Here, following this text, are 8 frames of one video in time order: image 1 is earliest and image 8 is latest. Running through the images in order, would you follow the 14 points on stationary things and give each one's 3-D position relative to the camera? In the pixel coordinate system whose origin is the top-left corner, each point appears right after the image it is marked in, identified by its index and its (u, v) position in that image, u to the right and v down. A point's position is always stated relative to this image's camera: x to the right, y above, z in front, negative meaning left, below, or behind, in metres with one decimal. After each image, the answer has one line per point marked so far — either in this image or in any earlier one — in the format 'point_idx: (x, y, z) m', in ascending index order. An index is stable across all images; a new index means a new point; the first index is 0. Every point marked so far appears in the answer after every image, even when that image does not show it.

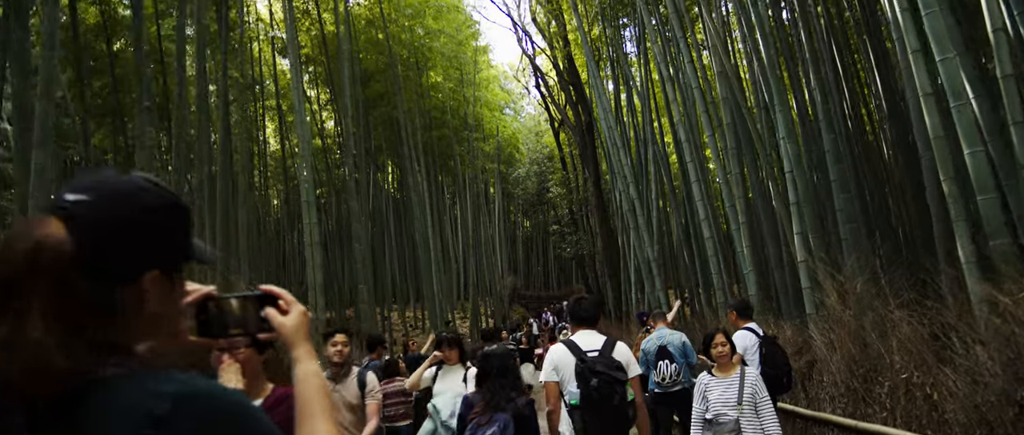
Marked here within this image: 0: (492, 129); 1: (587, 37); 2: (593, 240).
0: (-0.4, +1.6, +12.6) m
1: (+0.7, +1.8, +6.8) m
2: (+1.2, -0.3, +10.0) m
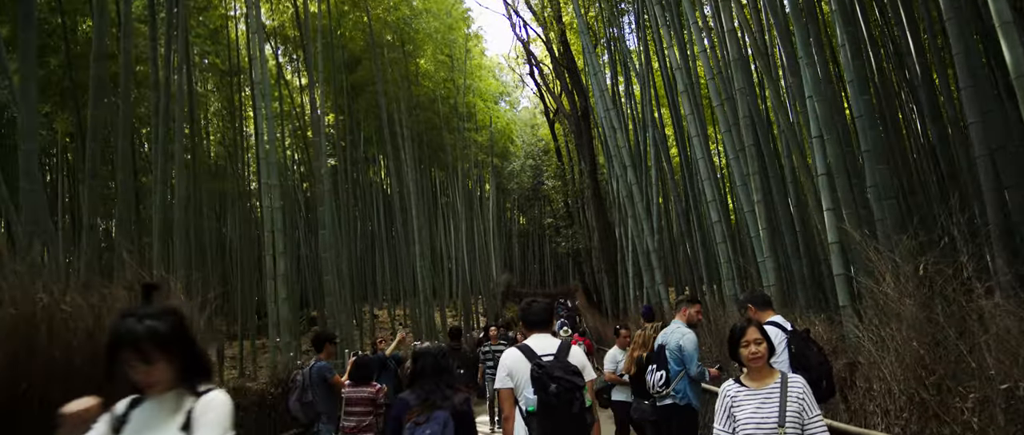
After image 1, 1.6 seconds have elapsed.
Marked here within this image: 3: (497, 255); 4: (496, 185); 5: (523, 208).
0: (-0.5, +1.7, +12.1) m
1: (+0.6, +1.8, +6.4) m
2: (+1.1, -0.2, +9.5) m
3: (-0.3, -0.8, +13.9) m
4: (-0.3, +0.7, +14.7) m
5: (+0.3, +0.2, +16.0) m
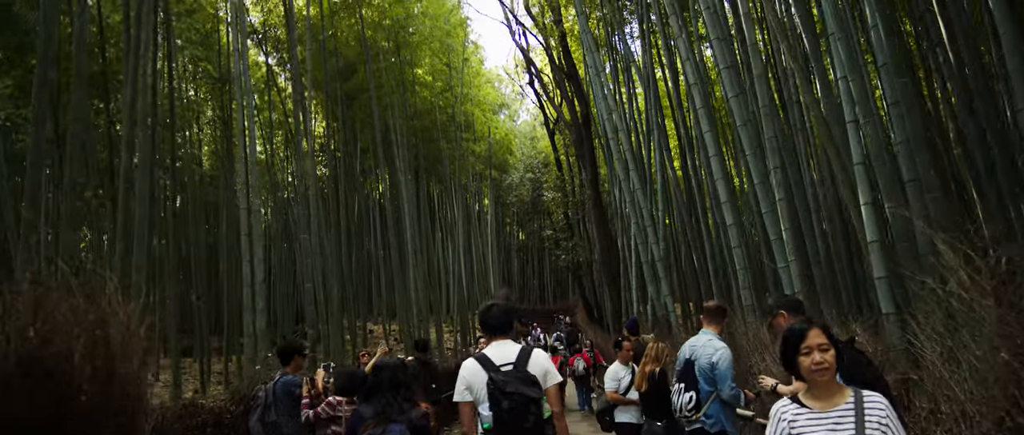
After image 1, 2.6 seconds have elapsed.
0: (-0.5, +1.5, +11.9) m
1: (+0.6, +1.8, +6.1) m
2: (+1.0, -0.4, +9.2) m
3: (-0.3, -1.0, +13.6) m
4: (-0.4, +0.4, +14.4) m
5: (+0.2, -0.1, +15.7) m
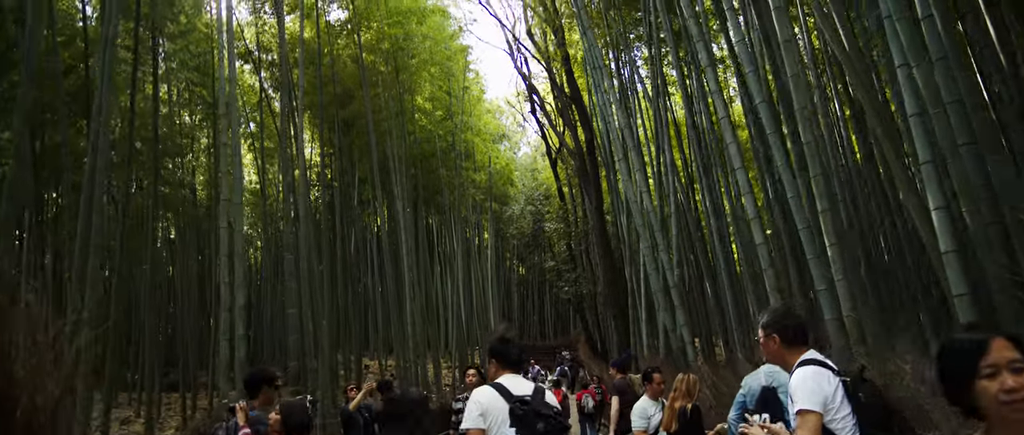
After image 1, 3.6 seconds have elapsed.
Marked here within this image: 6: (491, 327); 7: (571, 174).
0: (-0.5, +0.9, +11.7) m
1: (+0.7, +1.5, +5.9) m
2: (+1.1, -0.8, +8.9) m
3: (-0.3, -1.6, +13.3) m
4: (-0.3, -0.3, +14.1) m
5: (+0.2, -0.8, +15.4) m
6: (-0.4, -1.9, +12.2) m
7: (+0.8, +0.6, +9.6) m
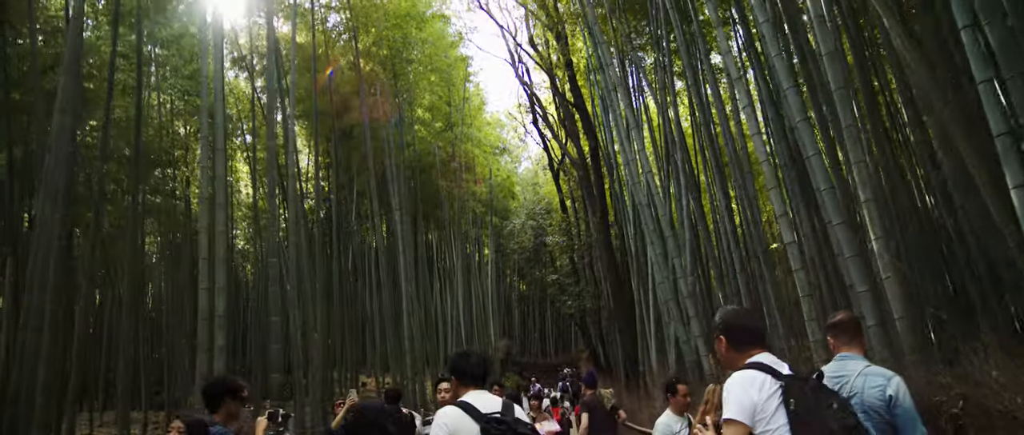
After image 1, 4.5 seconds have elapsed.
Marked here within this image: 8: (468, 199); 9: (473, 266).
0: (-0.4, +0.7, +11.4) m
1: (+0.7, +1.4, +5.7) m
2: (+1.1, -0.9, +8.6) m
3: (-0.3, -1.9, +13.0) m
4: (-0.3, -0.5, +13.9) m
5: (+0.3, -1.2, +15.1) m
6: (-0.4, -2.2, +11.9) m
7: (+0.8, +0.4, +9.4) m
8: (-0.7, +0.3, +10.7) m
9: (-0.6, -0.8, +11.1) m
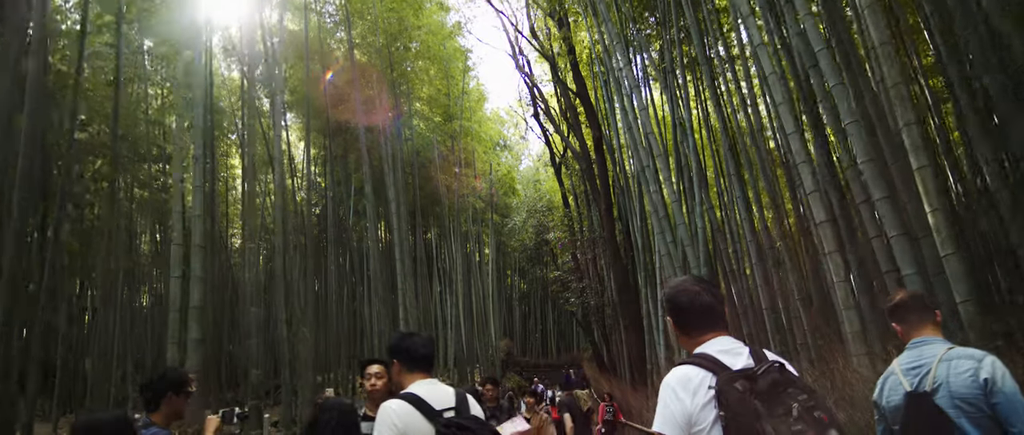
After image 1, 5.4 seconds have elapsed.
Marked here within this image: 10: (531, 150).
0: (-0.4, +0.8, +11.2) m
1: (+0.7, +1.5, +5.5) m
2: (+1.1, -0.9, +8.4) m
3: (-0.3, -1.9, +12.7) m
4: (-0.3, -0.5, +13.6) m
5: (+0.3, -1.1, +14.9) m
6: (-0.3, -2.1, +11.7) m
7: (+0.8, +0.5, +9.2) m
8: (-0.7, +0.4, +10.4) m
9: (-0.6, -0.7, +10.8) m
10: (+0.4, +1.3, +13.7) m
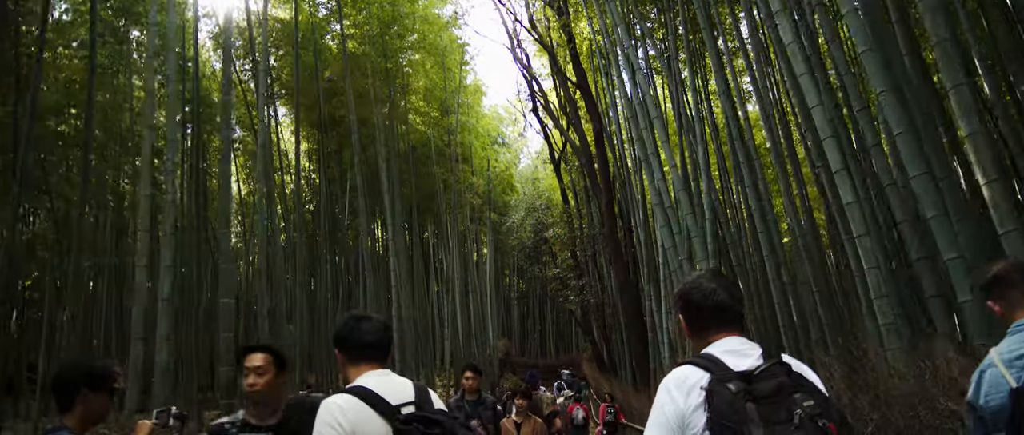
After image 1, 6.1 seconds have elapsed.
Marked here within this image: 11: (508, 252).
0: (-0.5, +0.8, +11.0) m
1: (+0.7, +1.6, +5.3) m
2: (+1.1, -0.8, +8.2) m
3: (-0.3, -1.8, +12.5) m
4: (-0.4, -0.5, +13.4) m
5: (+0.2, -1.1, +14.7) m
6: (-0.4, -2.1, +11.5) m
7: (+0.8, +0.5, +9.0) m
8: (-0.7, +0.4, +10.2) m
9: (-0.6, -0.7, +10.6) m
10: (+0.3, +1.4, +13.5) m
11: (-0.1, -0.7, +14.1) m
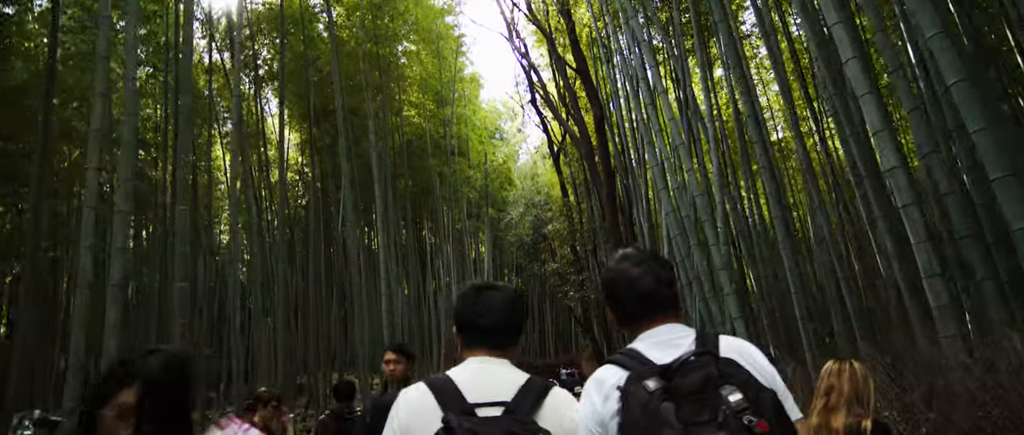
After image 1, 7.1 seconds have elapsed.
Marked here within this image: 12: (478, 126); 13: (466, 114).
0: (-0.5, +0.9, +10.7) m
1: (+0.6, +1.6, +5.0) m
2: (+1.0, -0.8, +7.9) m
3: (-0.4, -1.7, +12.2) m
4: (-0.4, -0.4, +13.1) m
5: (+0.2, -1.0, +14.4) m
6: (-0.4, -2.0, +11.2) m
7: (+0.8, +0.6, +8.7) m
8: (-0.7, +0.5, +10.0) m
9: (-0.7, -0.6, +10.3) m
10: (+0.3, +1.4, +13.2) m
11: (-0.1, -0.6, +13.8) m
12: (-0.5, +1.4, +10.3) m
13: (-0.6, +1.5, +9.8) m
